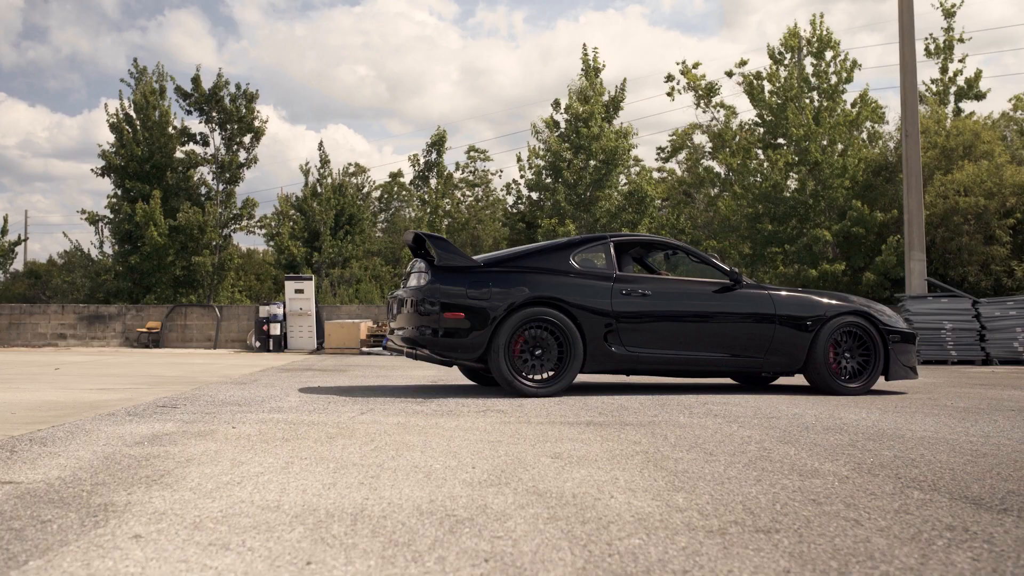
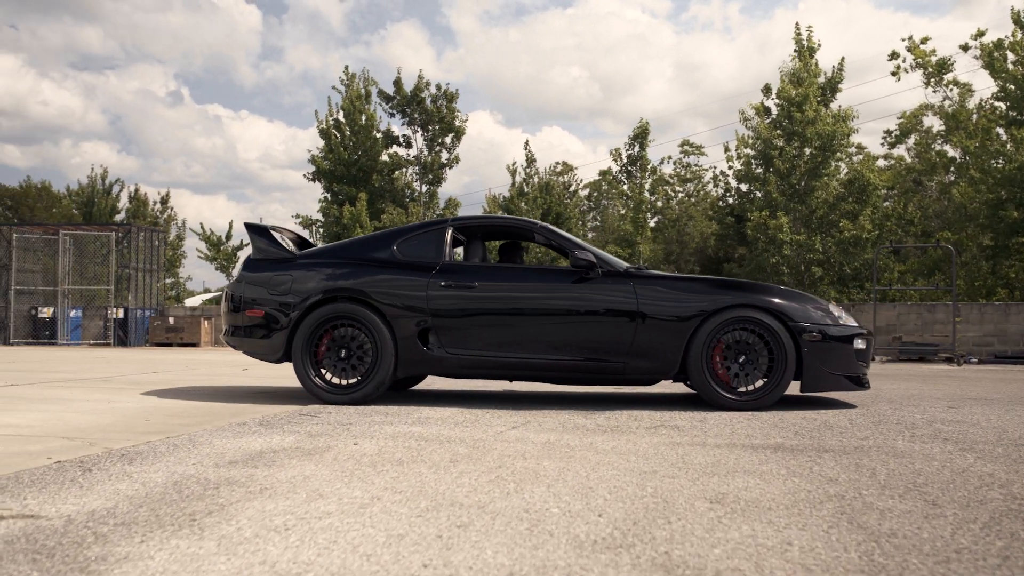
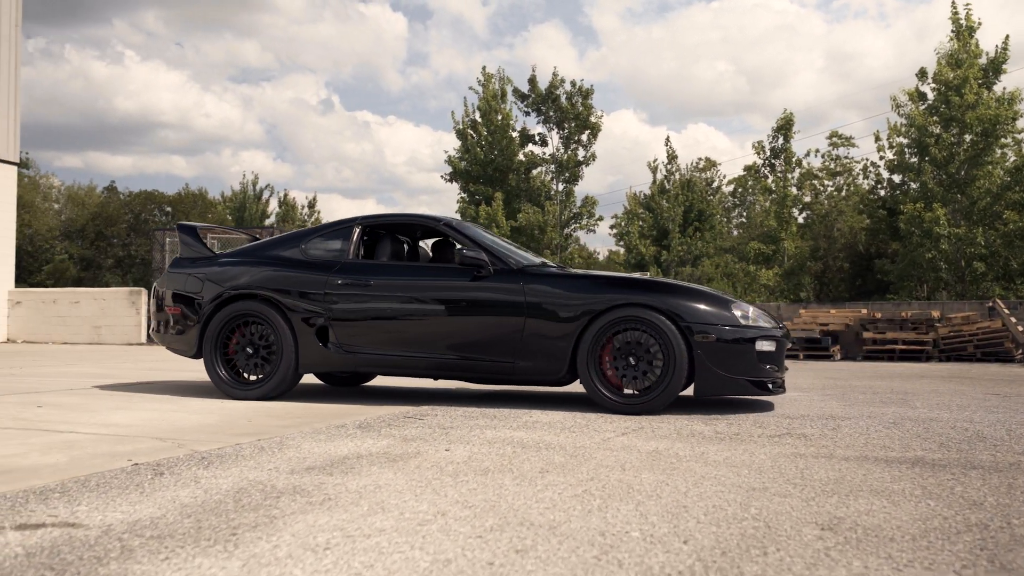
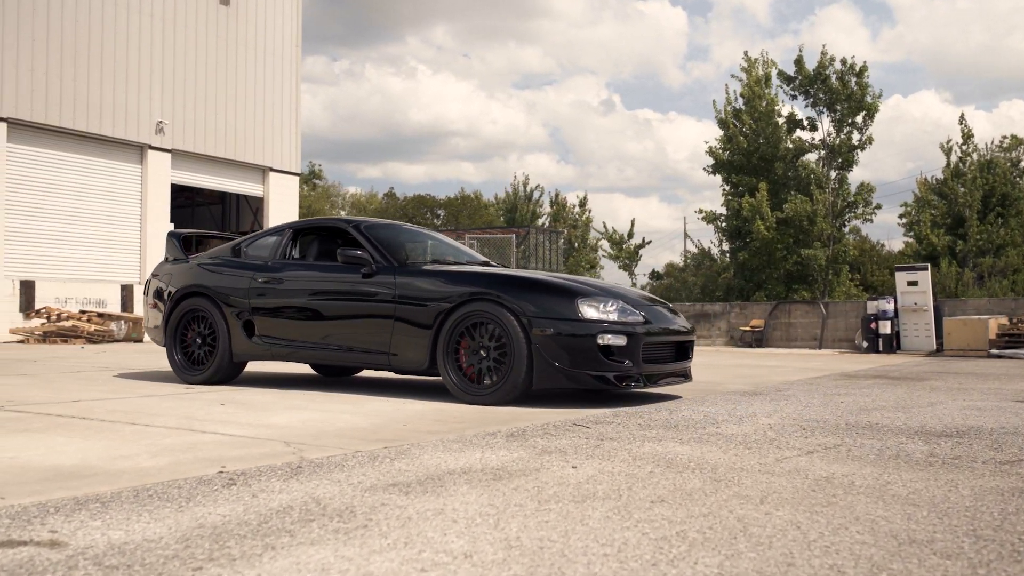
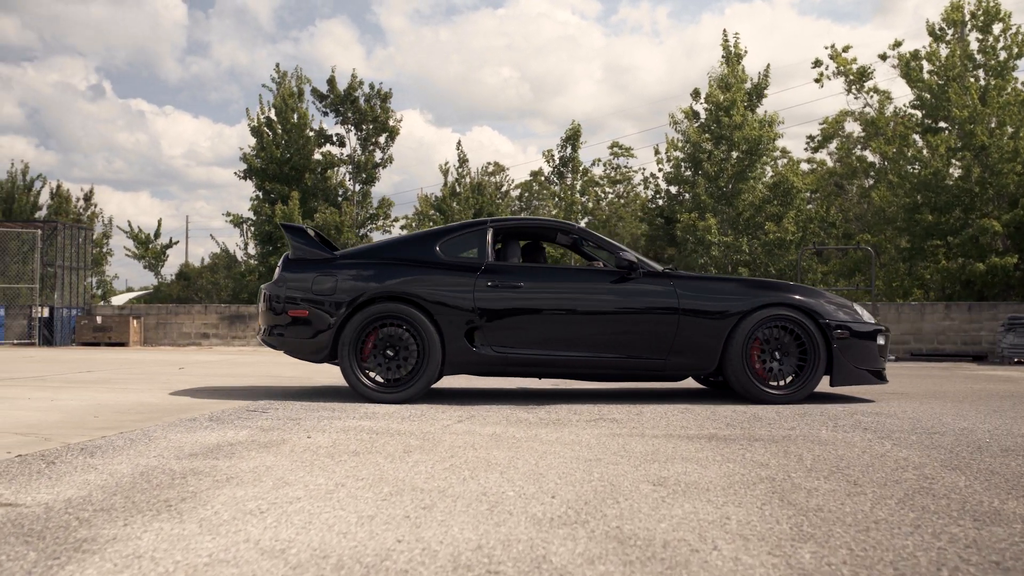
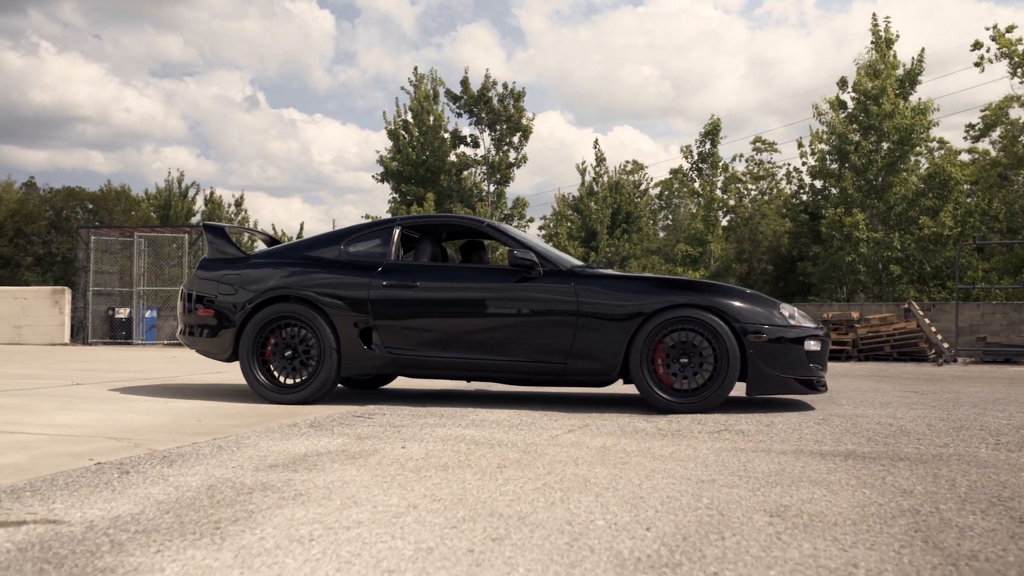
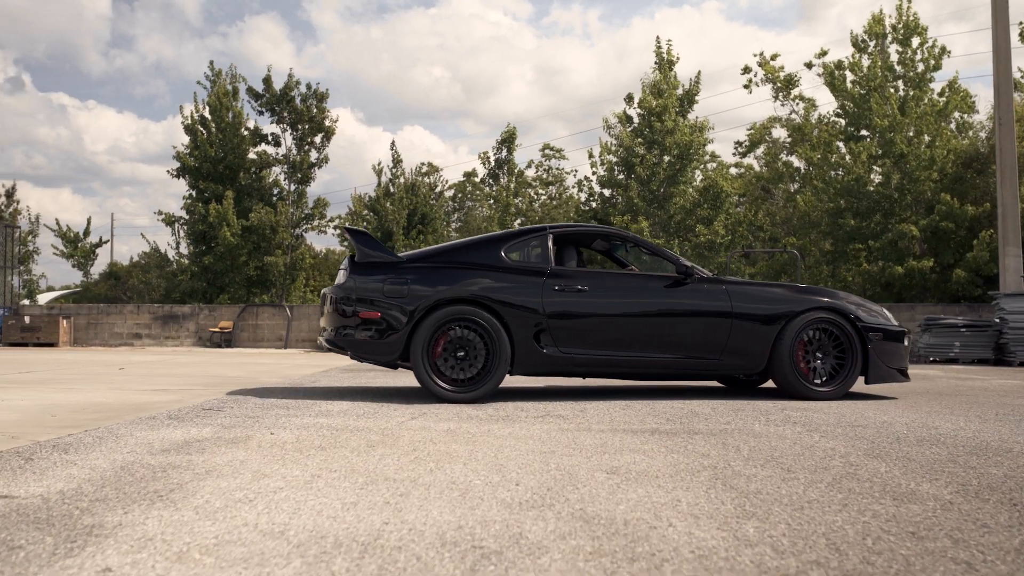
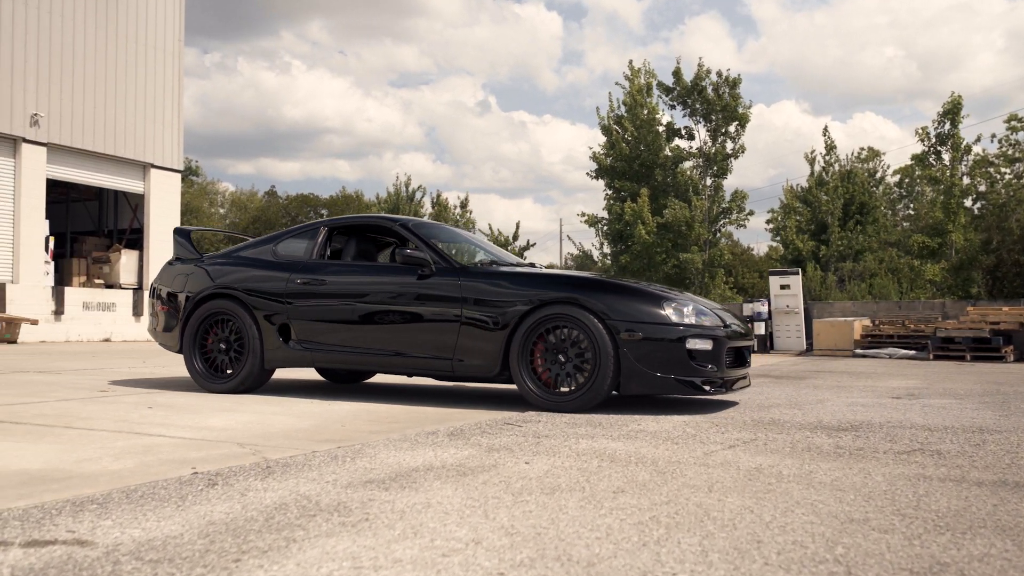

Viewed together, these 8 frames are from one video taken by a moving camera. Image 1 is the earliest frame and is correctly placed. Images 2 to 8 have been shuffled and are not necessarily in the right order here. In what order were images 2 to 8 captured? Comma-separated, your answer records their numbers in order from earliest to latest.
7, 5, 2, 6, 3, 8, 4
